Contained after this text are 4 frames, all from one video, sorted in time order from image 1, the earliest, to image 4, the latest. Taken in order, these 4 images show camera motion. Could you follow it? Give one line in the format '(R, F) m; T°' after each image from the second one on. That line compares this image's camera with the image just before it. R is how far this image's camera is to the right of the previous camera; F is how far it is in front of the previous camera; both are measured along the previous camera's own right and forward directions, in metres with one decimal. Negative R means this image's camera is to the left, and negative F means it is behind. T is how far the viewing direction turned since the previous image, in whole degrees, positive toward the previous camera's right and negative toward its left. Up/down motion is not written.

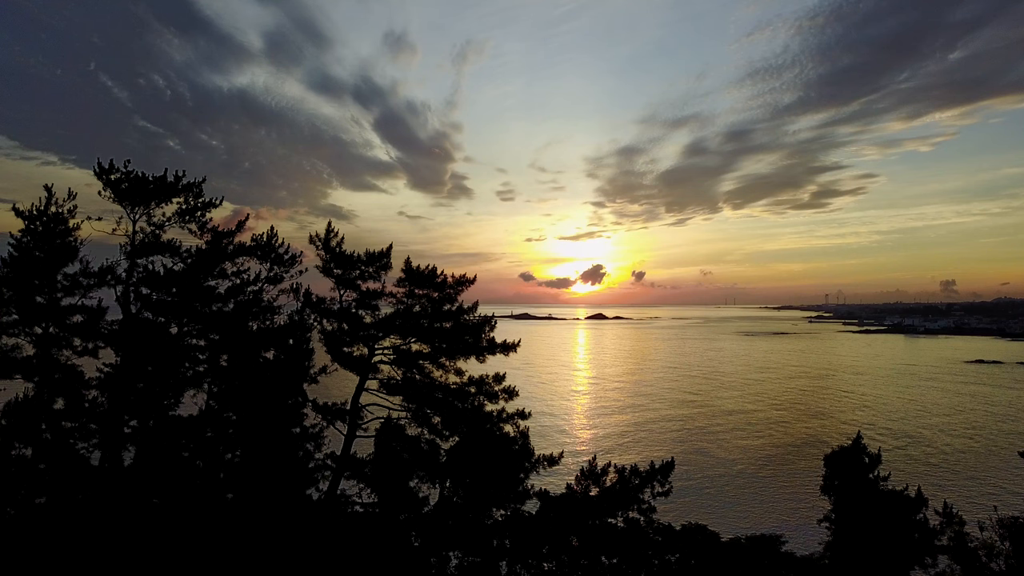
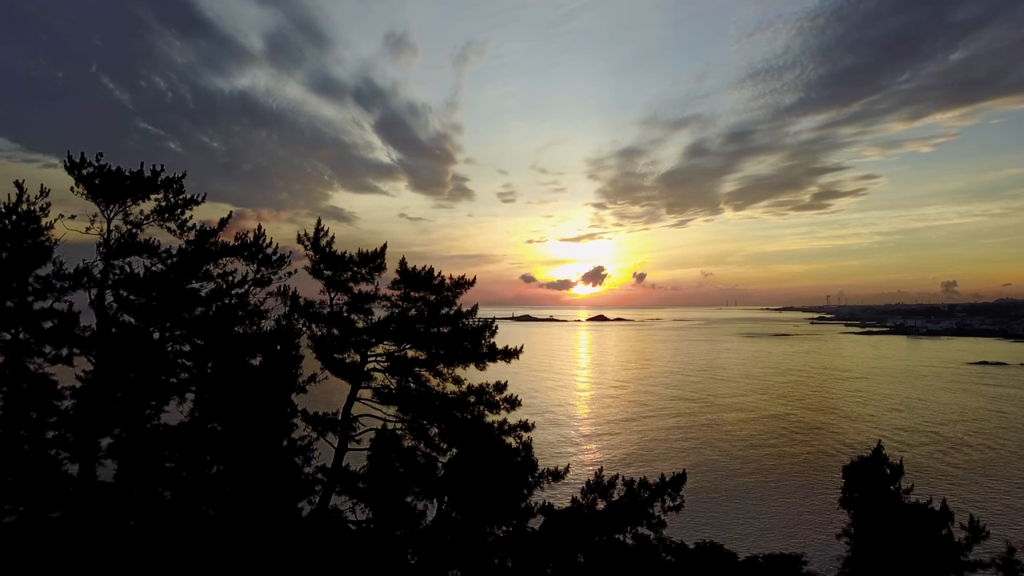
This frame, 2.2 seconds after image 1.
(0.0, +1.0) m; 0°
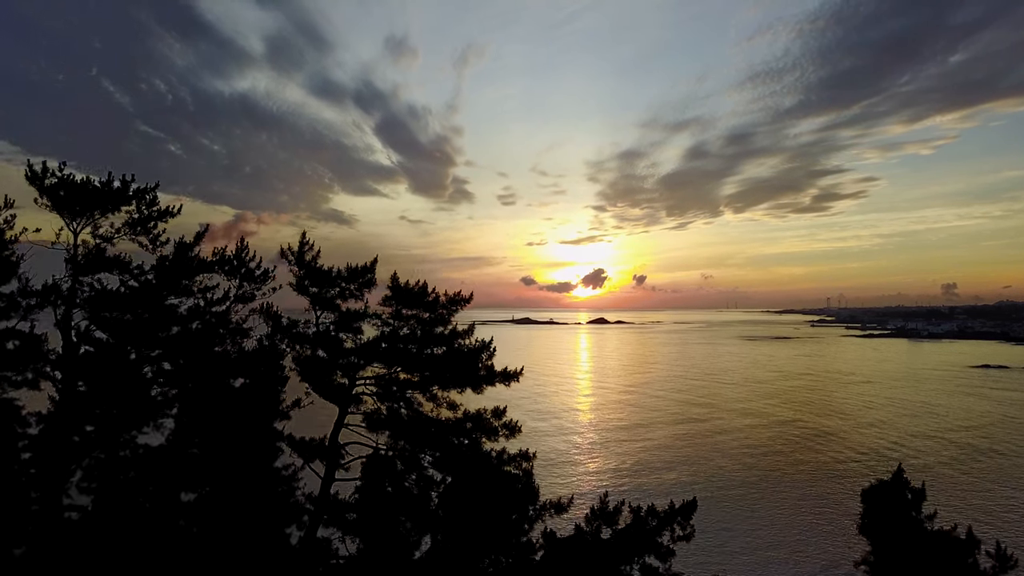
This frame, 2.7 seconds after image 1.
(0.0, +1.0) m; 0°
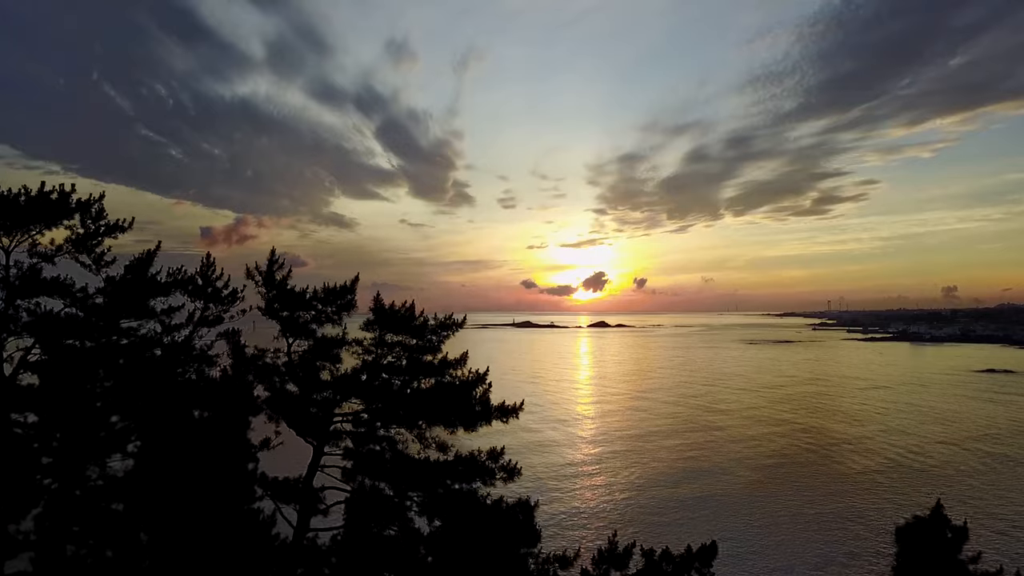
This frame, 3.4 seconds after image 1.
(+0.1, +1.6) m; 0°
